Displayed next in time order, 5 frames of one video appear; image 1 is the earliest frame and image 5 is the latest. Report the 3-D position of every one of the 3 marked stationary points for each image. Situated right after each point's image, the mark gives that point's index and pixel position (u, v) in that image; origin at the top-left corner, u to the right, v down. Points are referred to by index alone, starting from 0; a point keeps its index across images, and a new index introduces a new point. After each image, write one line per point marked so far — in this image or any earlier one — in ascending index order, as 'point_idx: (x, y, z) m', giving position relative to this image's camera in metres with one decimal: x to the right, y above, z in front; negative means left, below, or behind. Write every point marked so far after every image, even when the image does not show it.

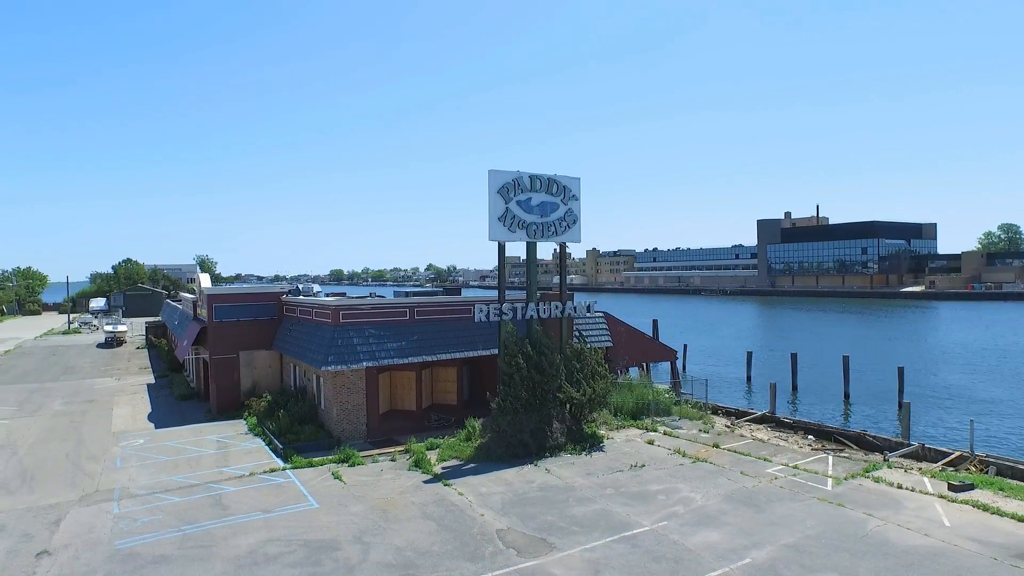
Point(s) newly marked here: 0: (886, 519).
0: (+8.9, -5.5, +14.8) m
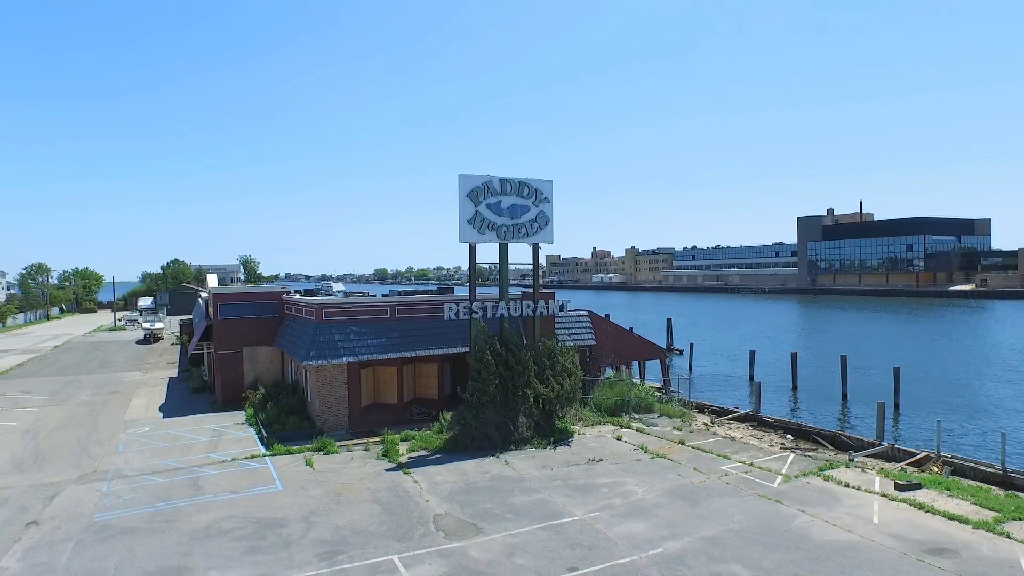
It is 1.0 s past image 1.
0: (+7.4, -5.5, +15.1) m
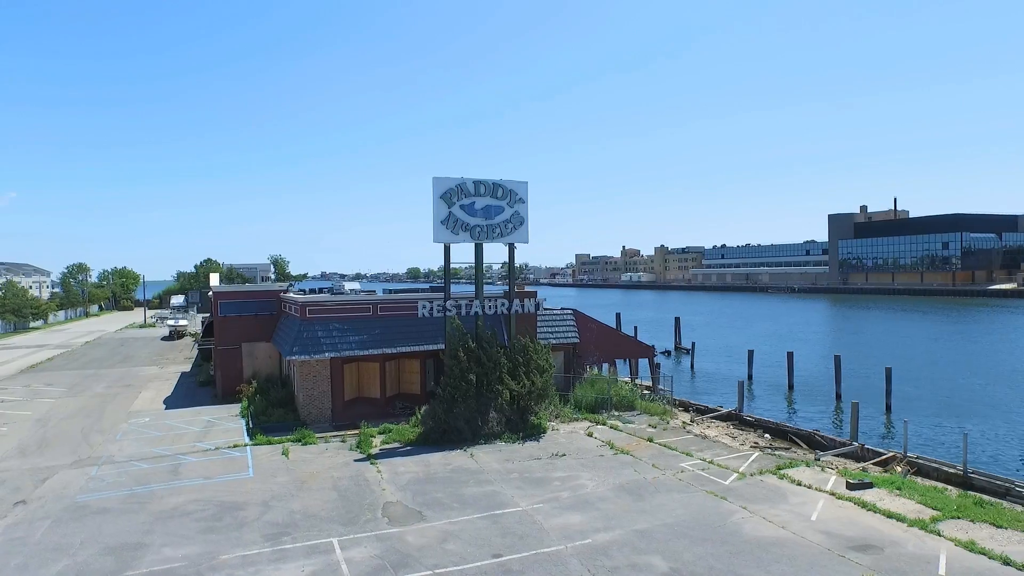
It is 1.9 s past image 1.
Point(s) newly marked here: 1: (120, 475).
0: (+6.0, -5.5, +15.3) m
1: (-11.4, -5.5, +18.2) m
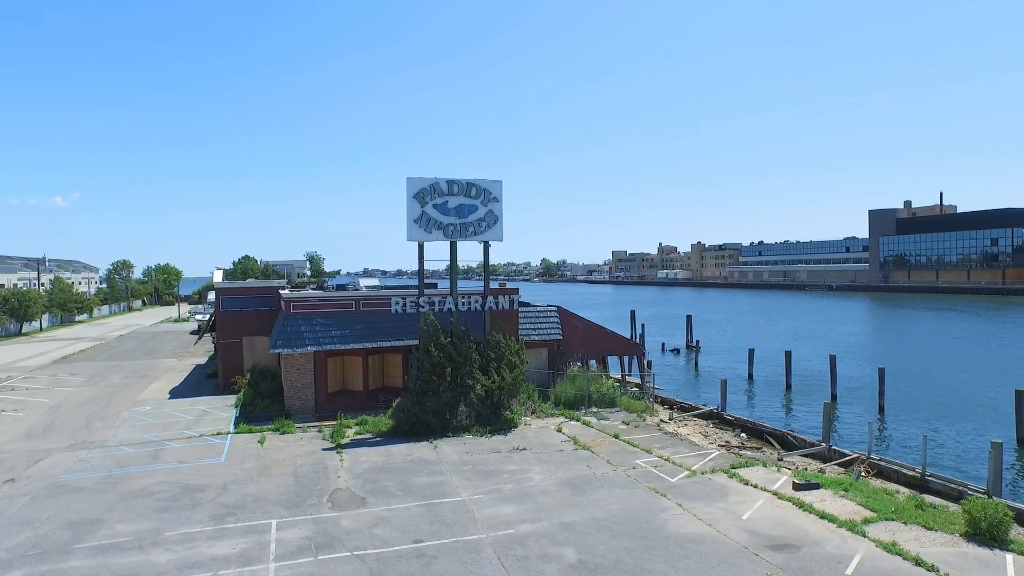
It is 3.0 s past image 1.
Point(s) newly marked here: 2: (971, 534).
0: (+4.4, -5.5, +15.4) m
1: (-12.8, -5.3, +19.6) m
2: (+9.9, -5.3, +13.4) m
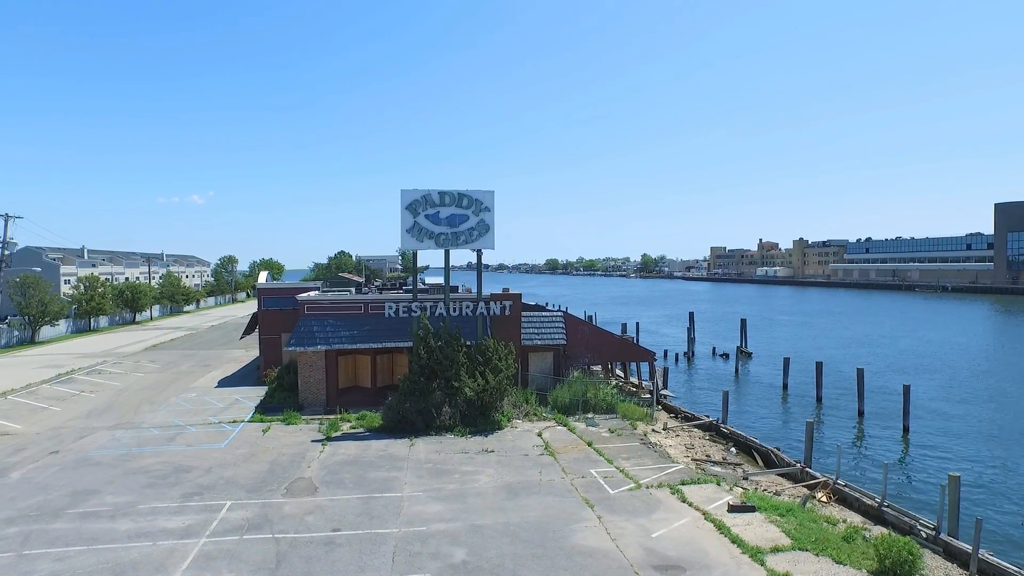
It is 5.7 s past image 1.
0: (+2.4, -5.8, +15.6) m
1: (-13.8, -5.4, +22.7) m
2: (+7.5, -5.8, +12.7) m
